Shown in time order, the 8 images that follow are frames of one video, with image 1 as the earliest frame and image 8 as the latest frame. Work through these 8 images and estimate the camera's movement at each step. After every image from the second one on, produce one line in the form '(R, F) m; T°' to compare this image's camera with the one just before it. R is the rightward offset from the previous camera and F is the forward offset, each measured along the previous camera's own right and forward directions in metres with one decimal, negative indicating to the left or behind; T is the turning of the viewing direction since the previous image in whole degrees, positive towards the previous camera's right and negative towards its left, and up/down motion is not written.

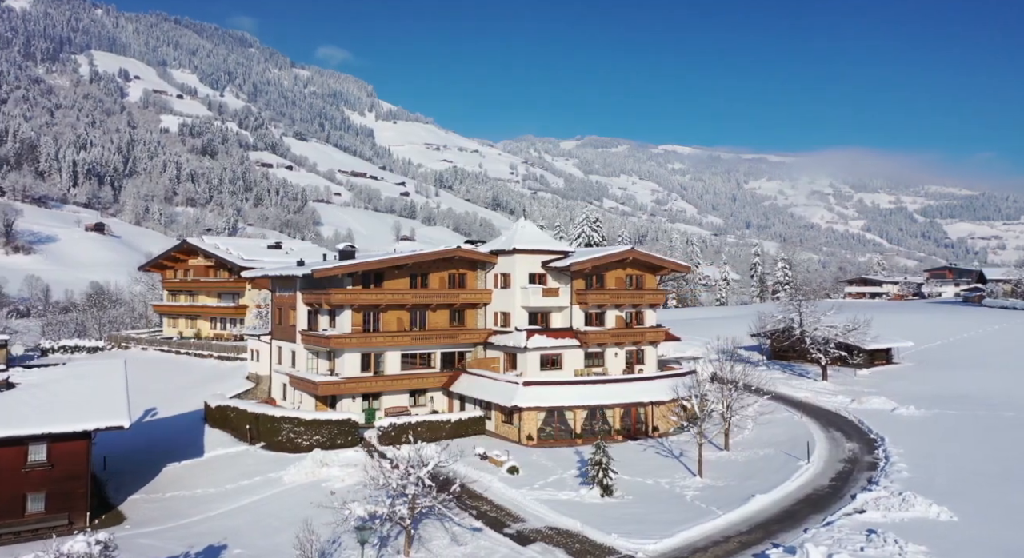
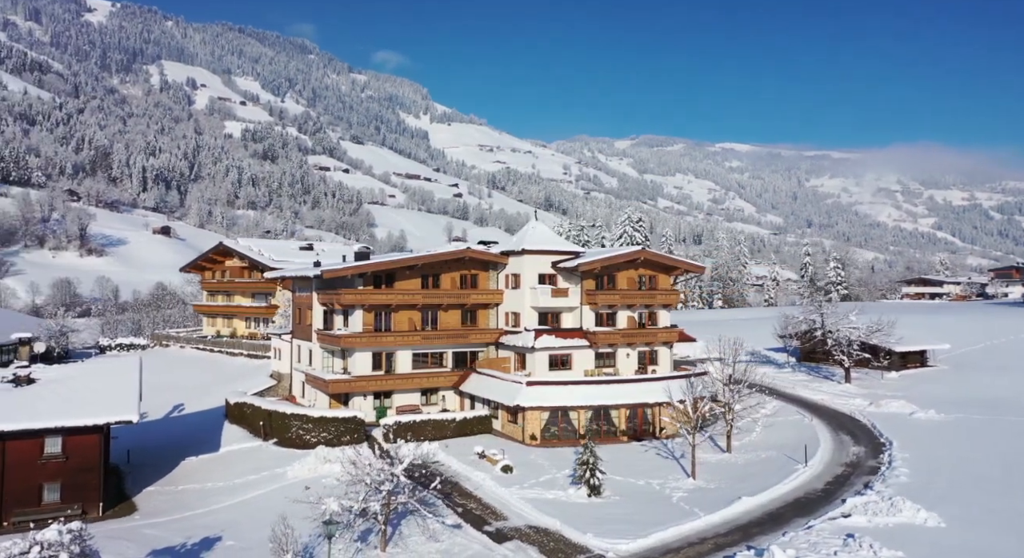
(+2.4, -0.1) m; -4°
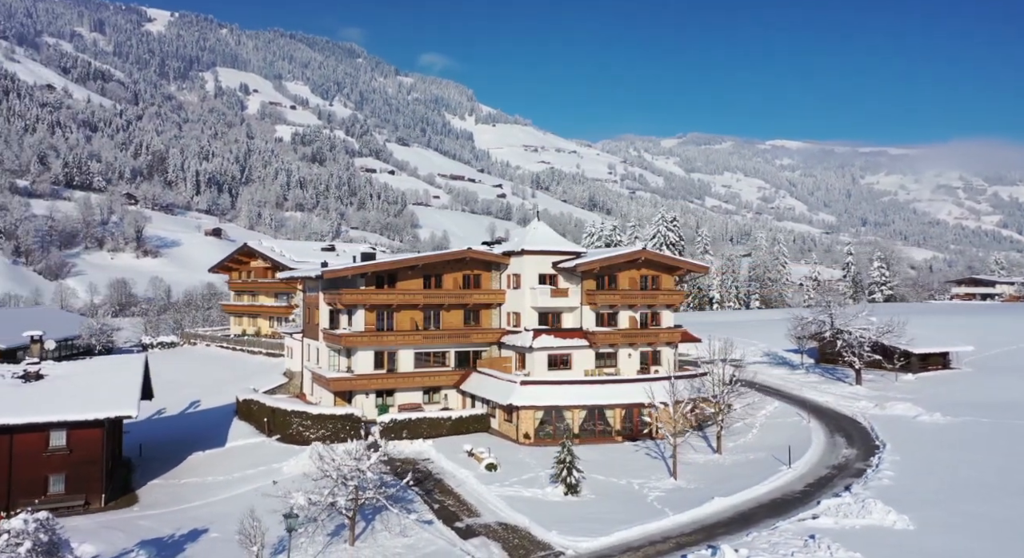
(+2.4, -0.2) m; -3°
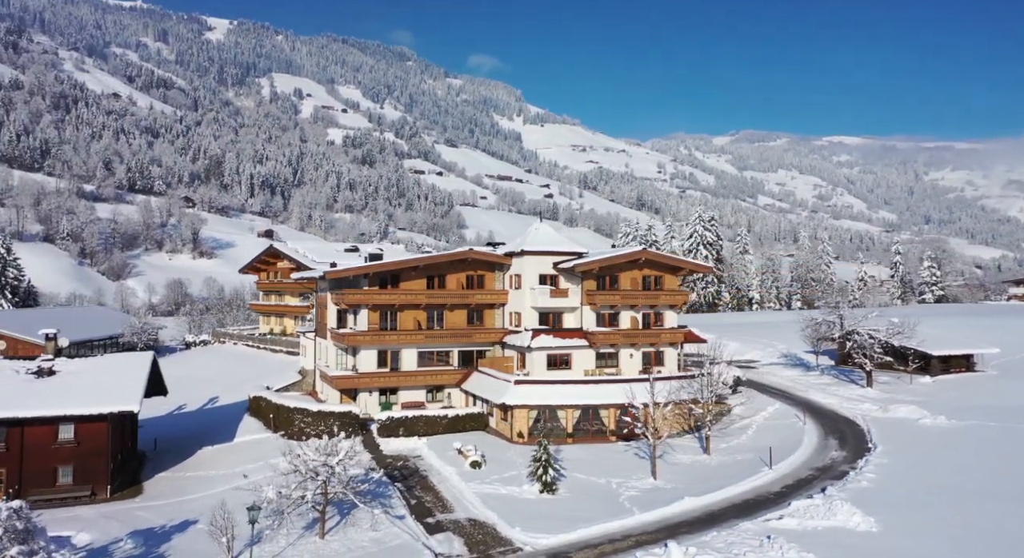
(+2.6, -0.3) m; -3°
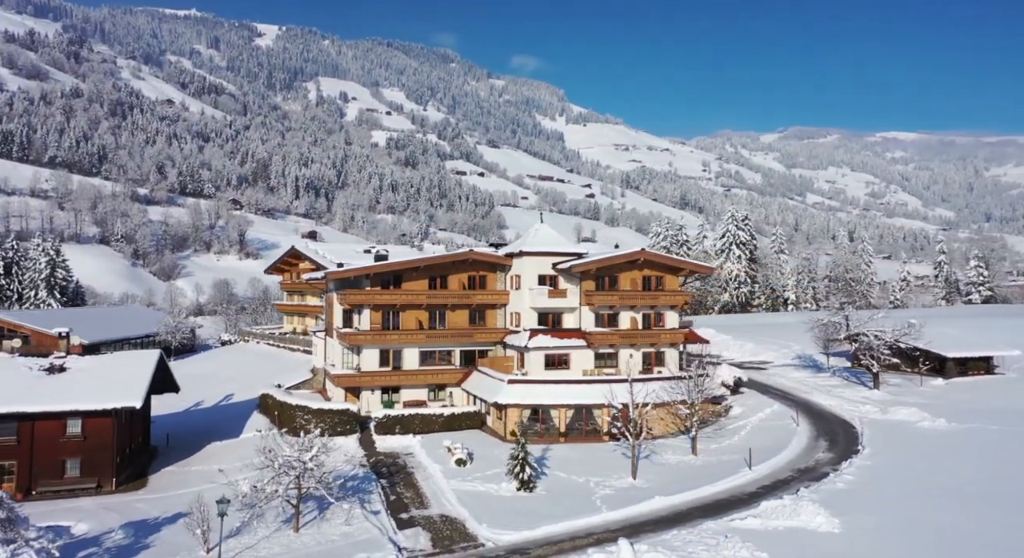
(+2.3, -0.4) m; -3°
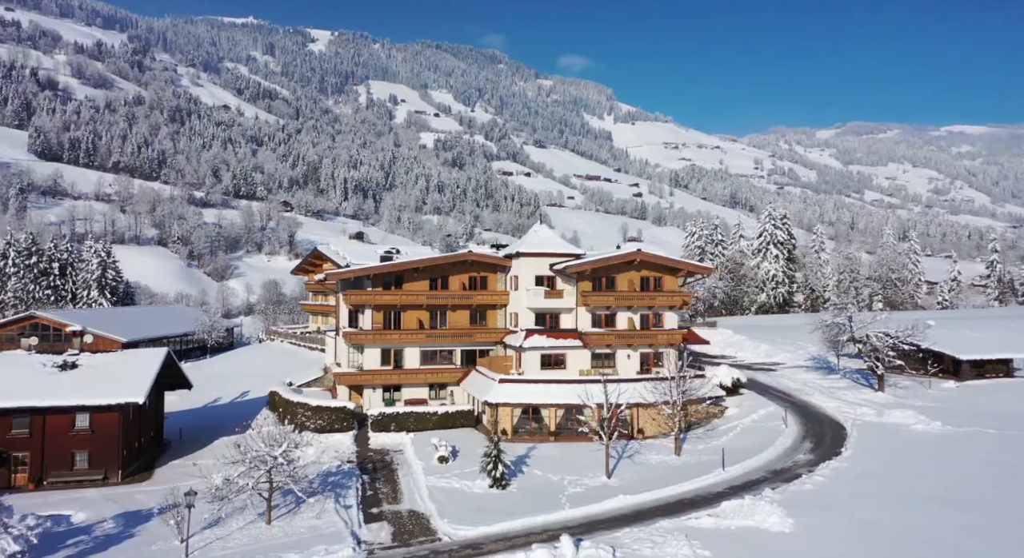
(+2.7, -0.5) m; -3°
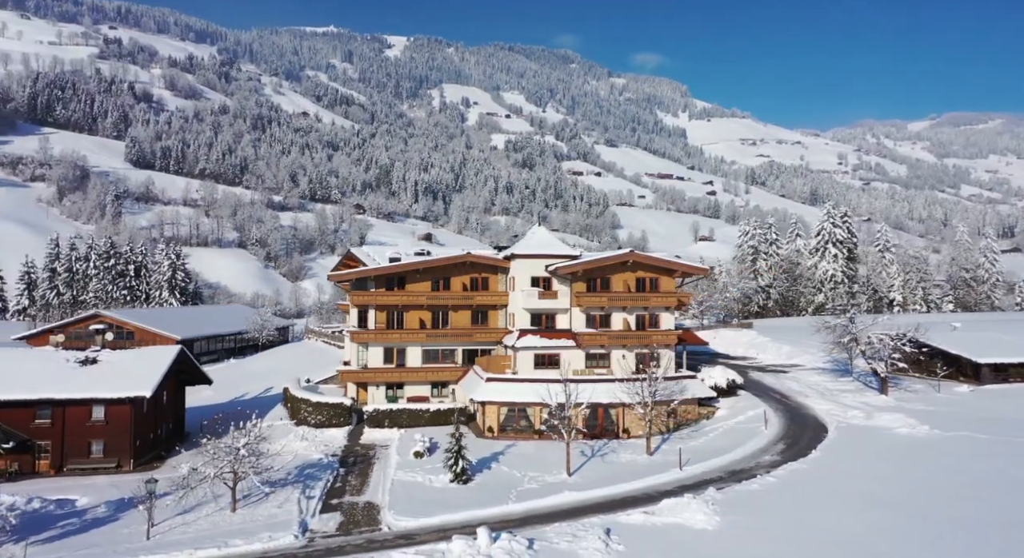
(+4.2, -0.9) m; -5°
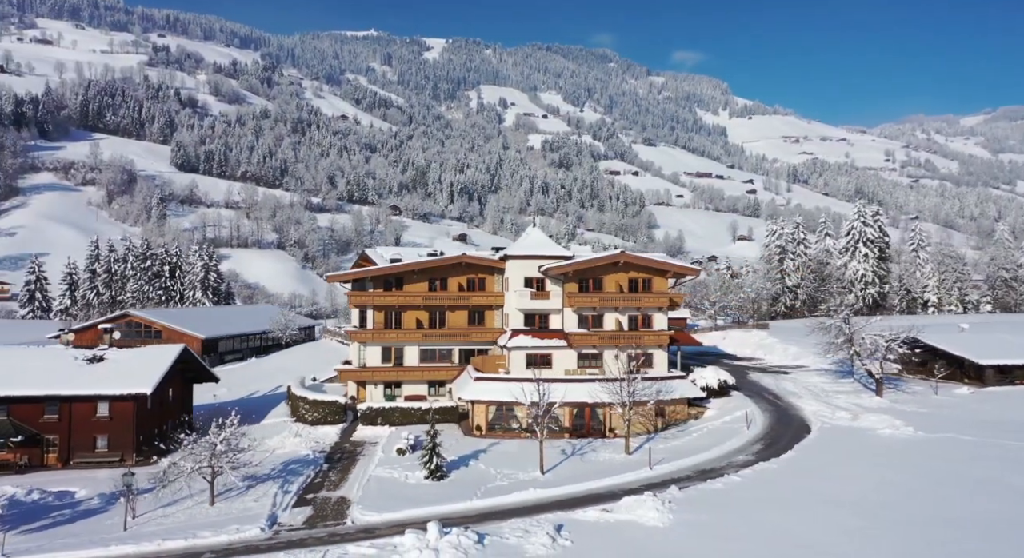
(+2.5, -0.6) m; -2°
